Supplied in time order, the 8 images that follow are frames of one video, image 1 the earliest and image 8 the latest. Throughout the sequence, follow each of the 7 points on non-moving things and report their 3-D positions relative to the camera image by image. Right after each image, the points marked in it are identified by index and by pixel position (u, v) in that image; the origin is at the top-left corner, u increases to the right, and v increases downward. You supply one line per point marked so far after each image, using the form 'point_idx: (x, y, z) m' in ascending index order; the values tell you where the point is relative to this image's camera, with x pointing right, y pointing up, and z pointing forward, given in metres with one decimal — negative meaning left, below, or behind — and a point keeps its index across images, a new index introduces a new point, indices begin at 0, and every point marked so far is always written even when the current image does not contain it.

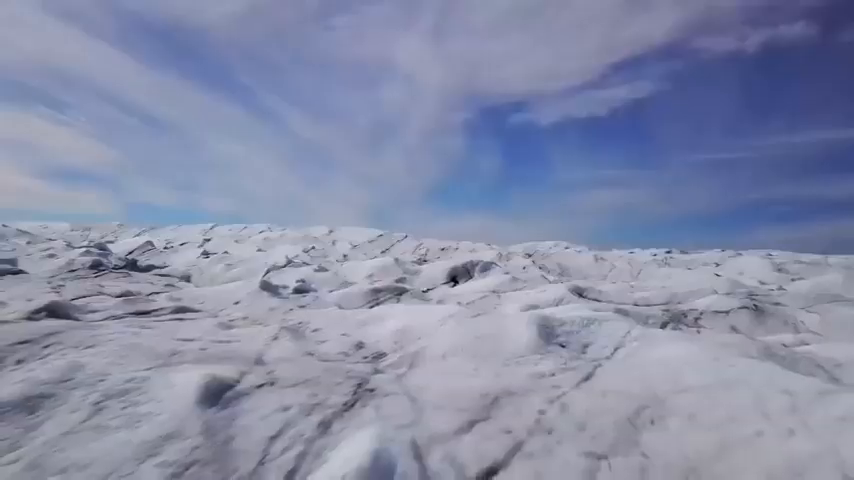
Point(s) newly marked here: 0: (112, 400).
0: (-1.6, -0.8, +3.5) m
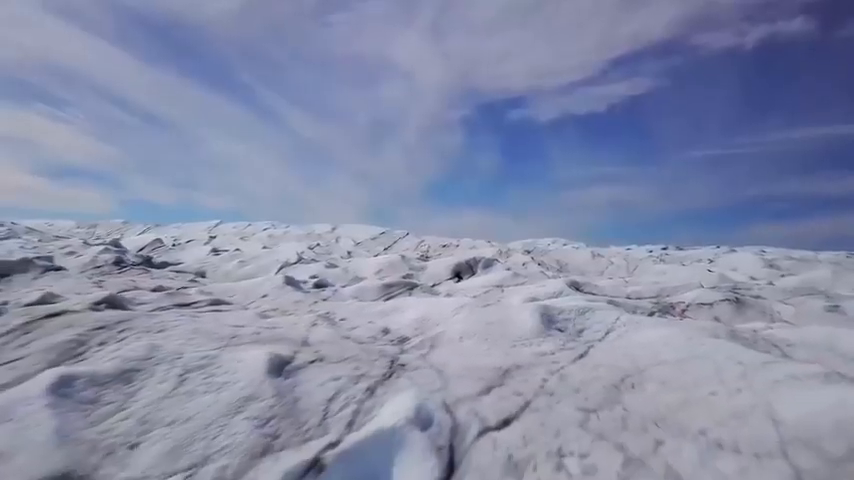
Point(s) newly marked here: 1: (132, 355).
0: (-1.5, -0.8, +4.3) m
1: (-2.0, -0.8, +4.7) m
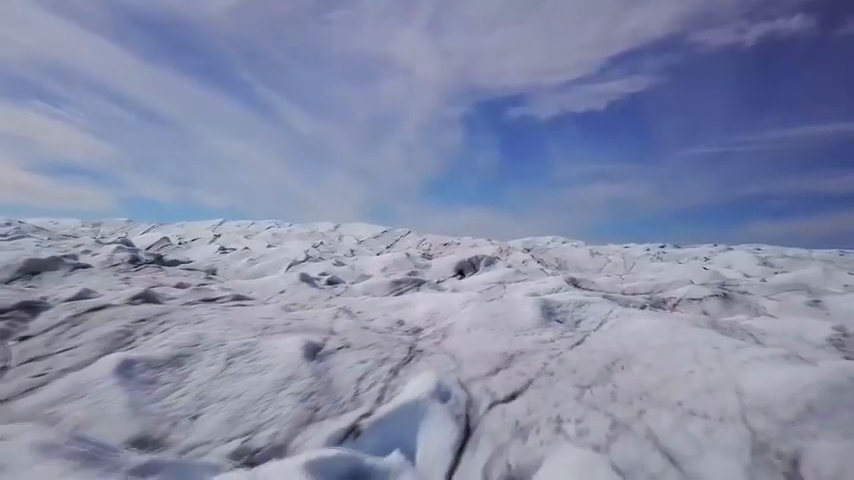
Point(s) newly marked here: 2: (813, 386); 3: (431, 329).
0: (-1.4, -0.8, +4.9) m
1: (-1.9, -0.8, +5.3) m
2: (+2.0, -0.8, +3.6) m
3: (0.0, -0.8, +6.2) m
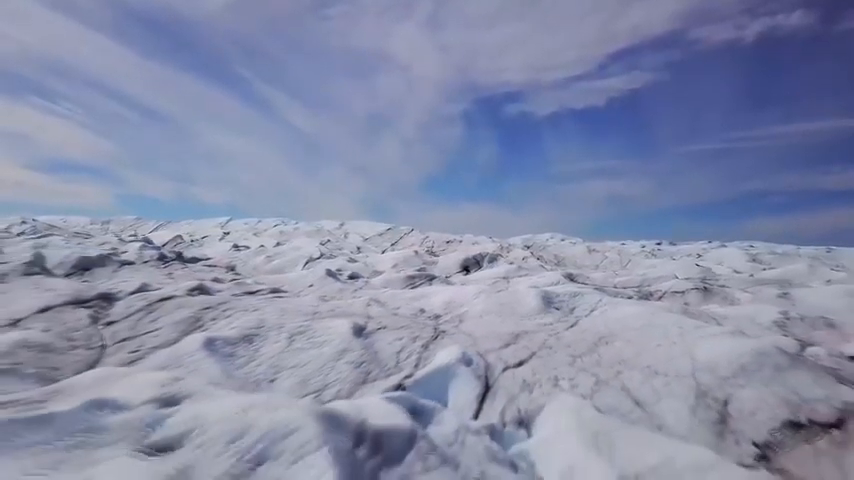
0: (-1.2, -0.8, +6.1) m
1: (-1.7, -0.8, +6.5) m
2: (+2.2, -0.8, +4.7) m
3: (+0.2, -0.8, +7.3) m
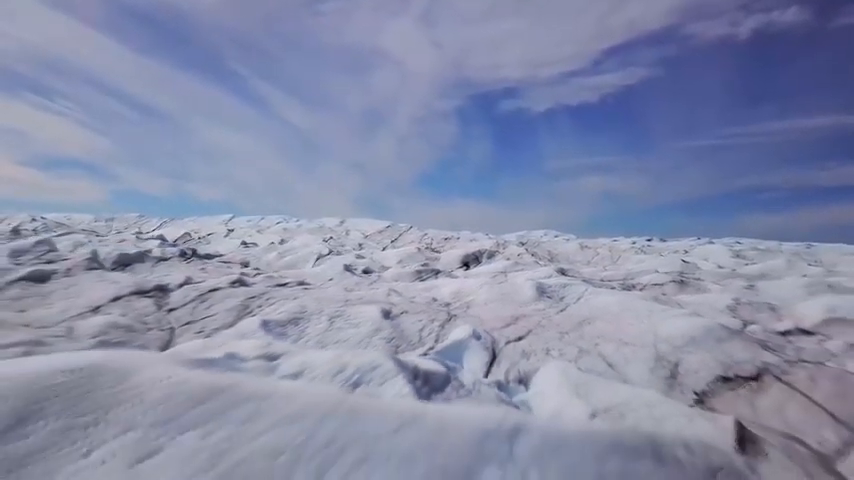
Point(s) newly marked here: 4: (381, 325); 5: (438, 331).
0: (-1.0, -0.8, +7.4) m
1: (-1.5, -0.8, +7.8) m
2: (+2.4, -0.8, +6.1) m
3: (+0.4, -0.8, +8.6) m
4: (-0.5, -0.9, +7.0) m
5: (+0.1, -0.9, +6.9) m
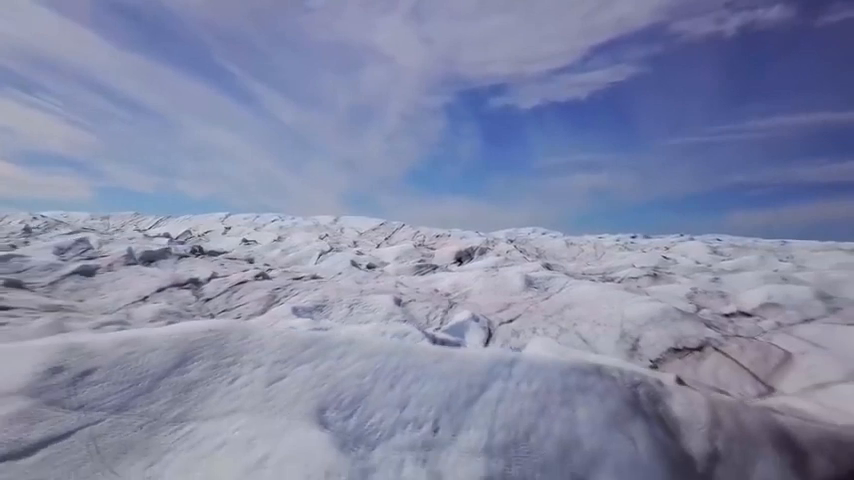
0: (-0.9, -0.8, +8.7) m
1: (-1.5, -0.8, +9.0) m
2: (+2.5, -0.8, +7.4) m
3: (+0.4, -0.8, +9.9) m
4: (-0.4, -0.9, +8.3) m
5: (+0.2, -0.9, +8.2) m
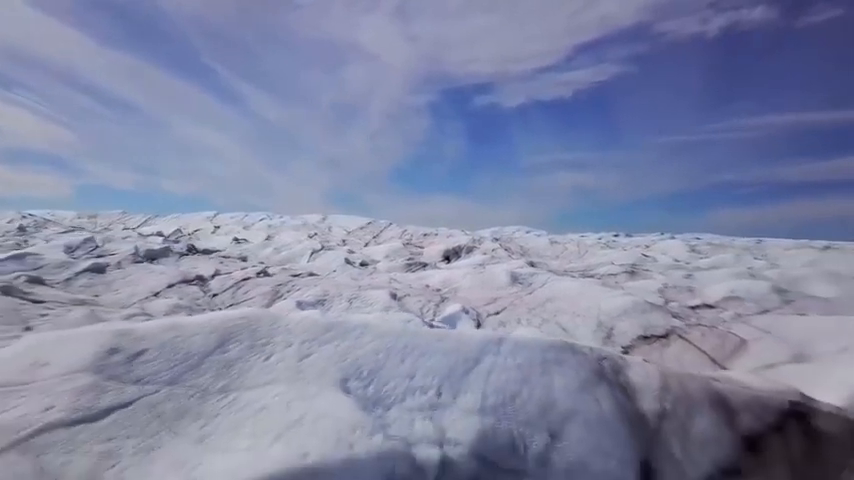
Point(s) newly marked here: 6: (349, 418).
0: (-1.0, -0.8, +9.4) m
1: (-1.6, -0.8, +9.7) m
2: (+2.4, -0.8, +8.2) m
3: (+0.3, -0.8, +10.7) m
4: (-0.5, -0.9, +9.0) m
5: (+0.1, -0.9, +9.0) m
6: (-0.4, -1.0, +3.7) m
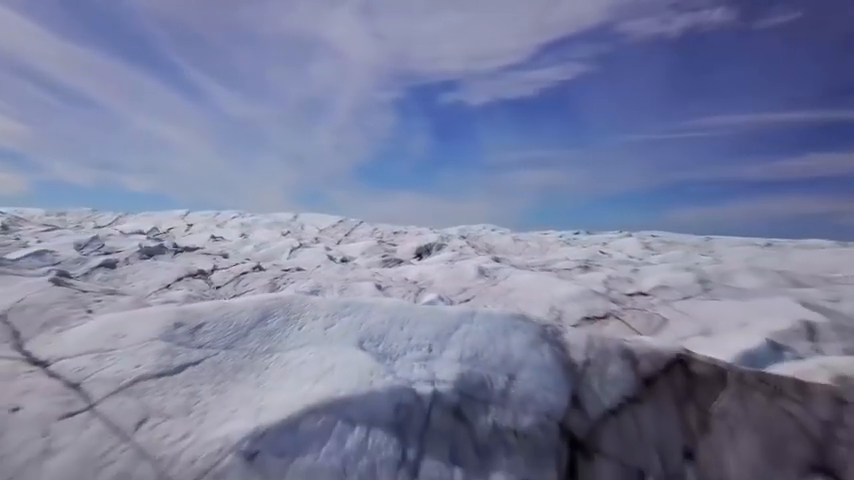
0: (-1.3, -0.8, +10.9) m
1: (-1.9, -0.8, +11.2) m
2: (+2.2, -0.8, +9.9) m
3: (-0.1, -0.7, +12.2) m
4: (-0.8, -0.8, +10.5) m
5: (-0.2, -0.9, +10.5) m
6: (-0.5, -1.0, +5.2) m
